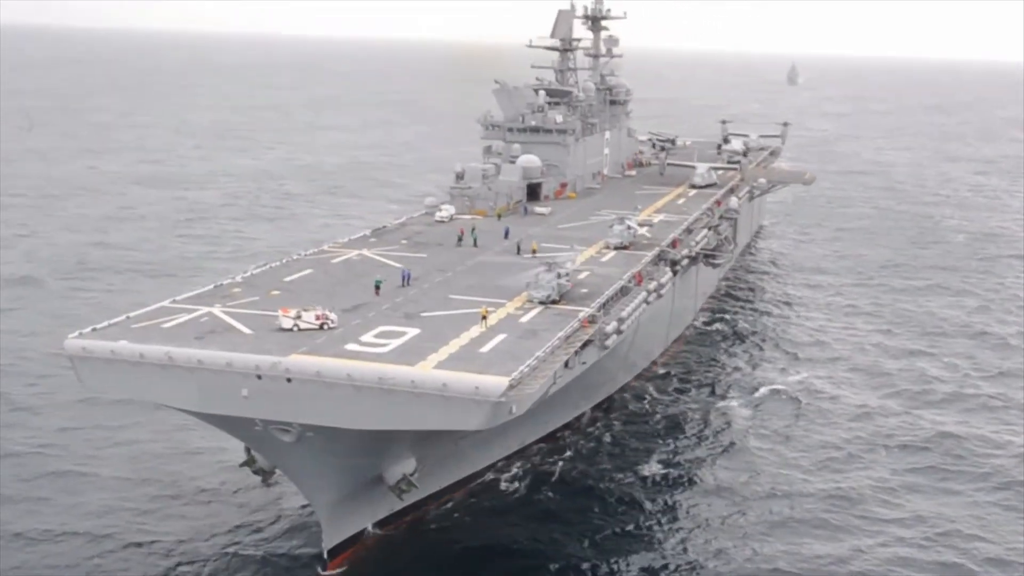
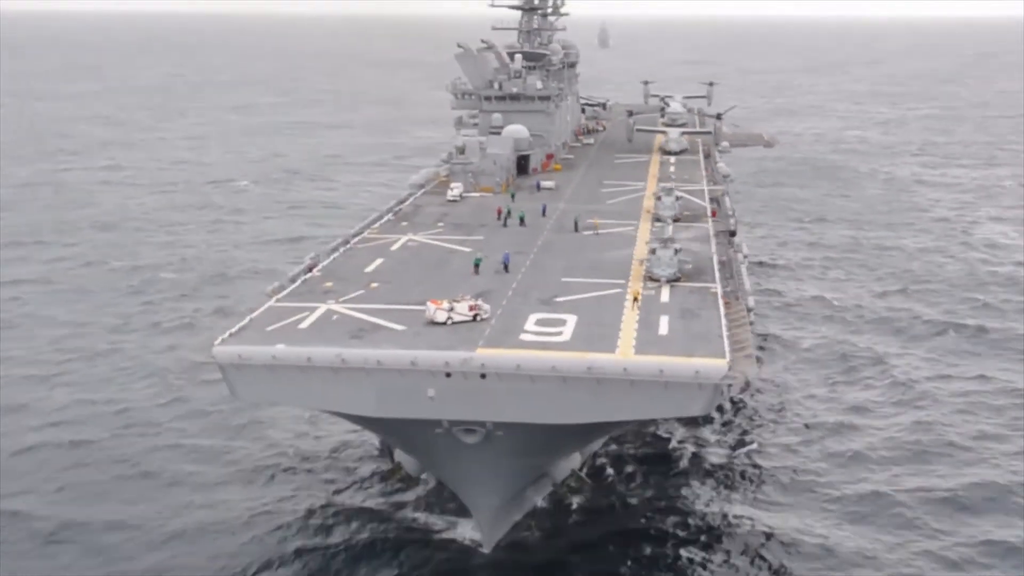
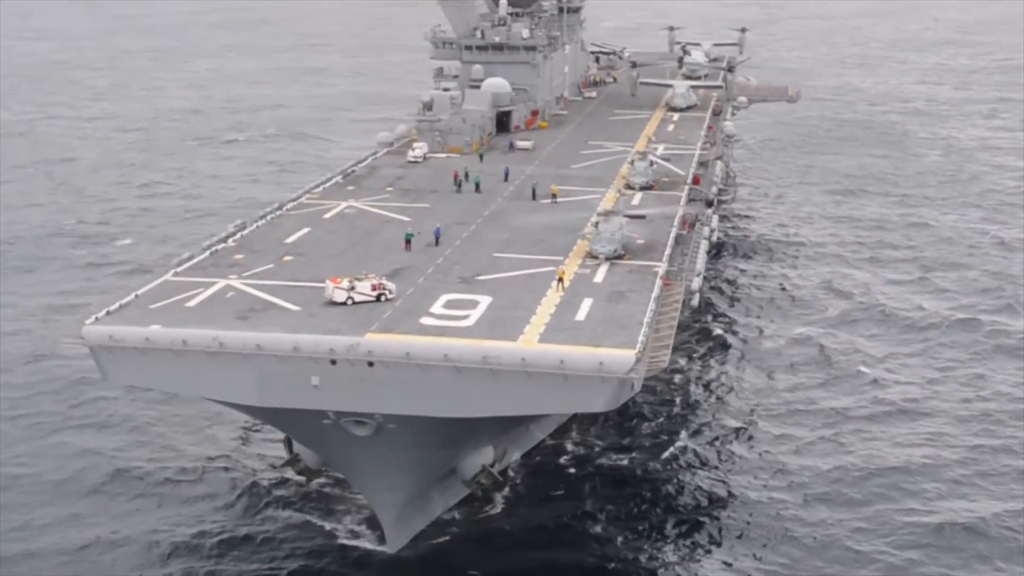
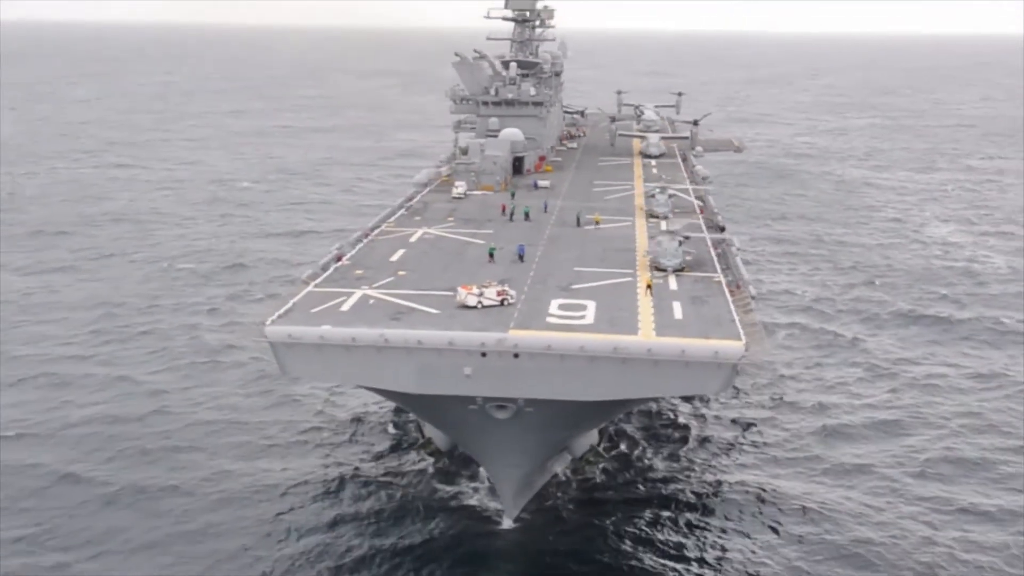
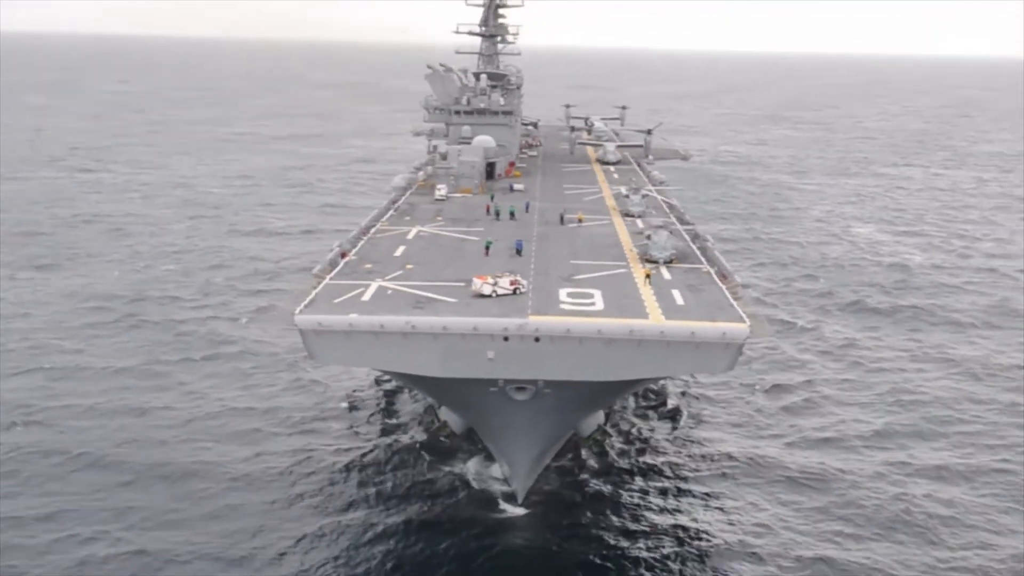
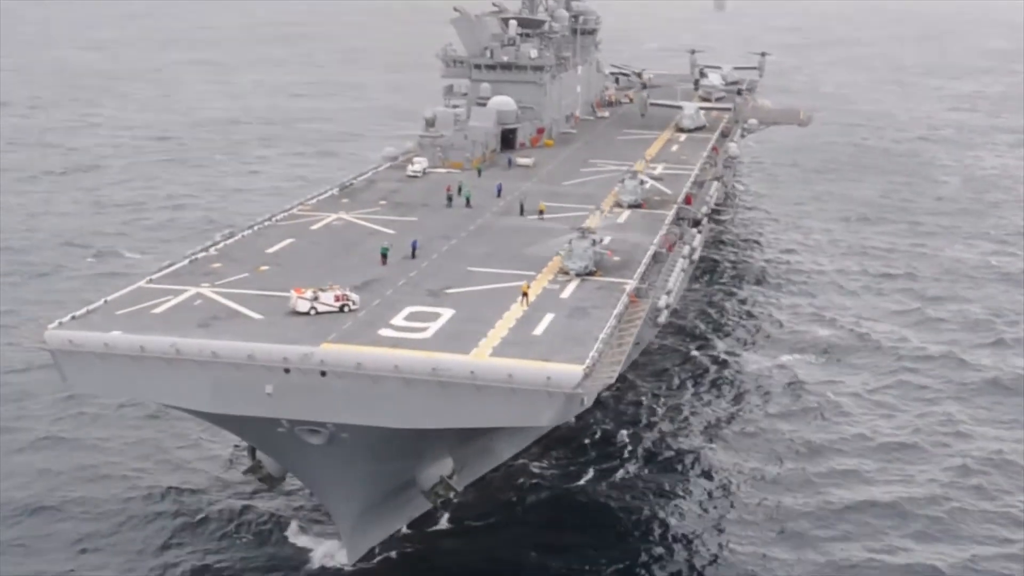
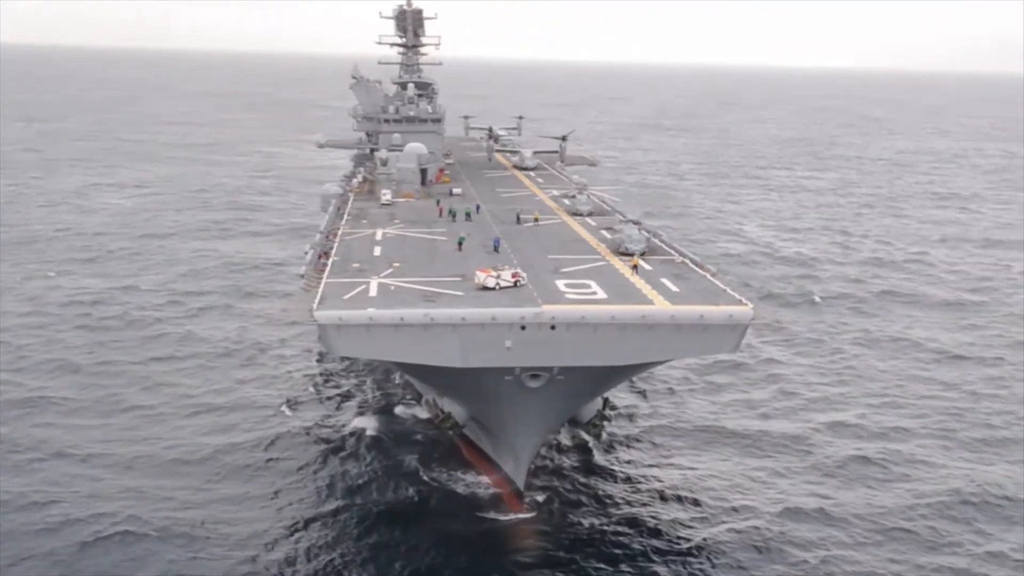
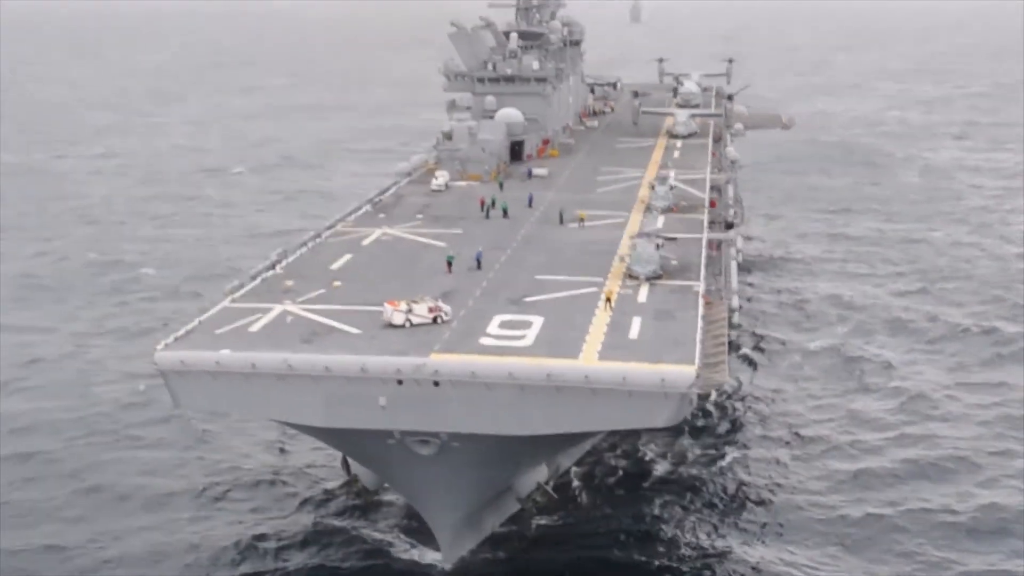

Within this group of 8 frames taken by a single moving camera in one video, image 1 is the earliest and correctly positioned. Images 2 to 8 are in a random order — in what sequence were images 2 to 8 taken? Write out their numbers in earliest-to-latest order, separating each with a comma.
6, 3, 8, 2, 4, 5, 7
